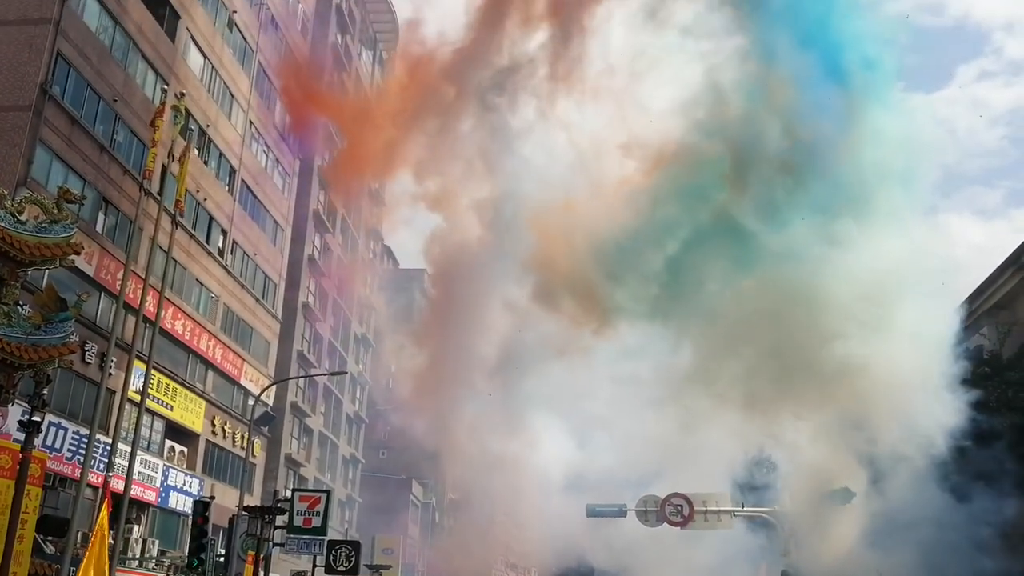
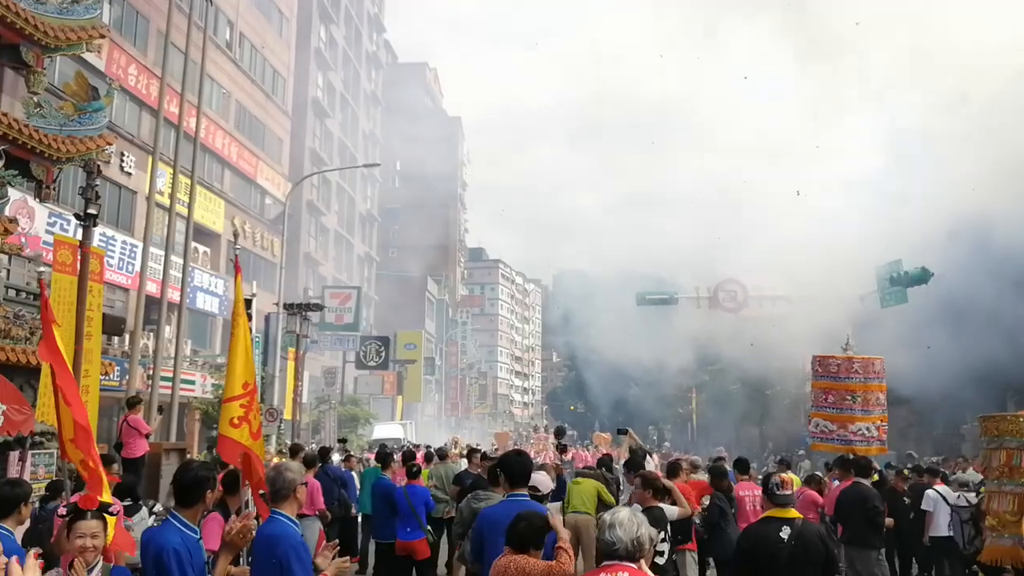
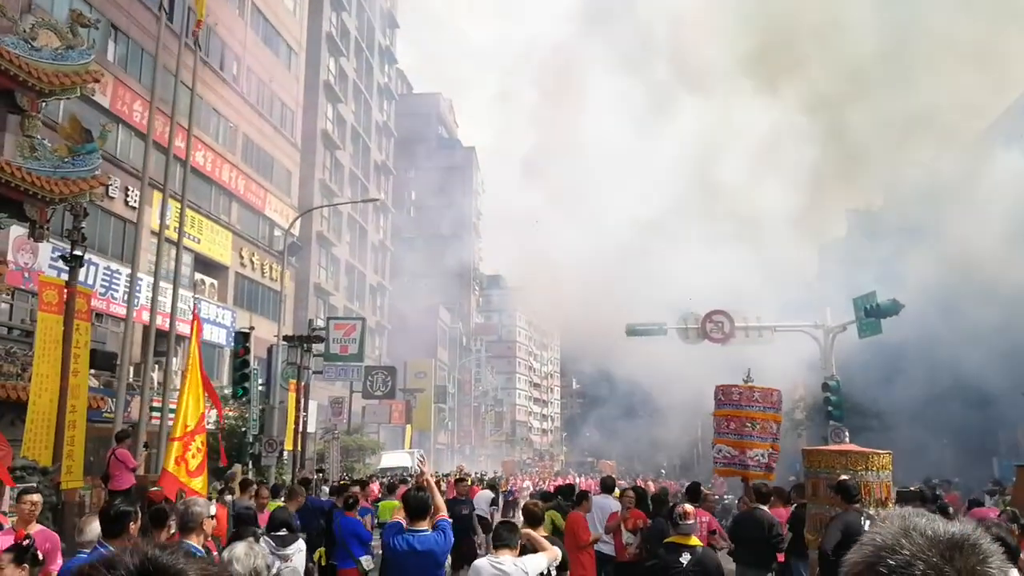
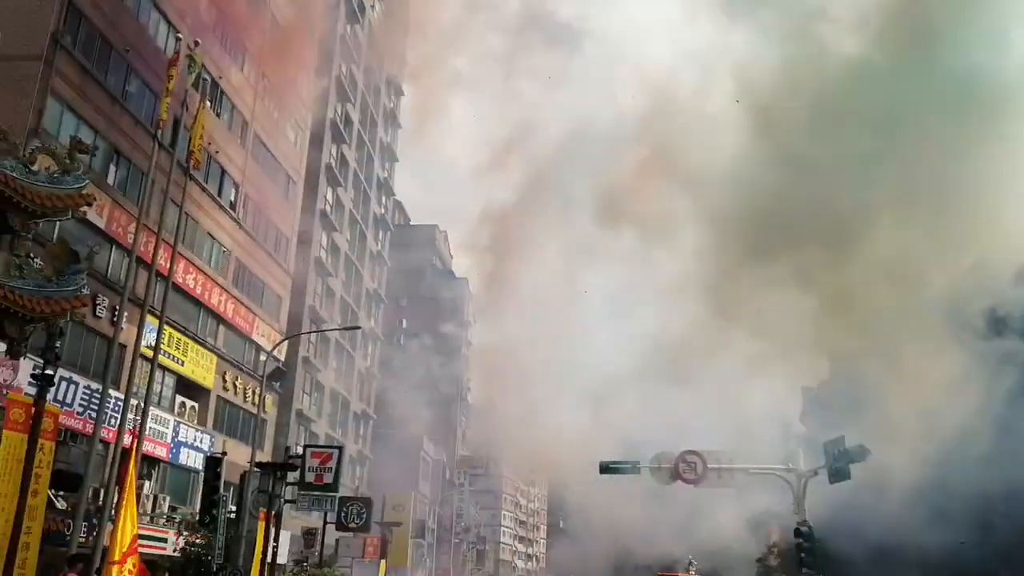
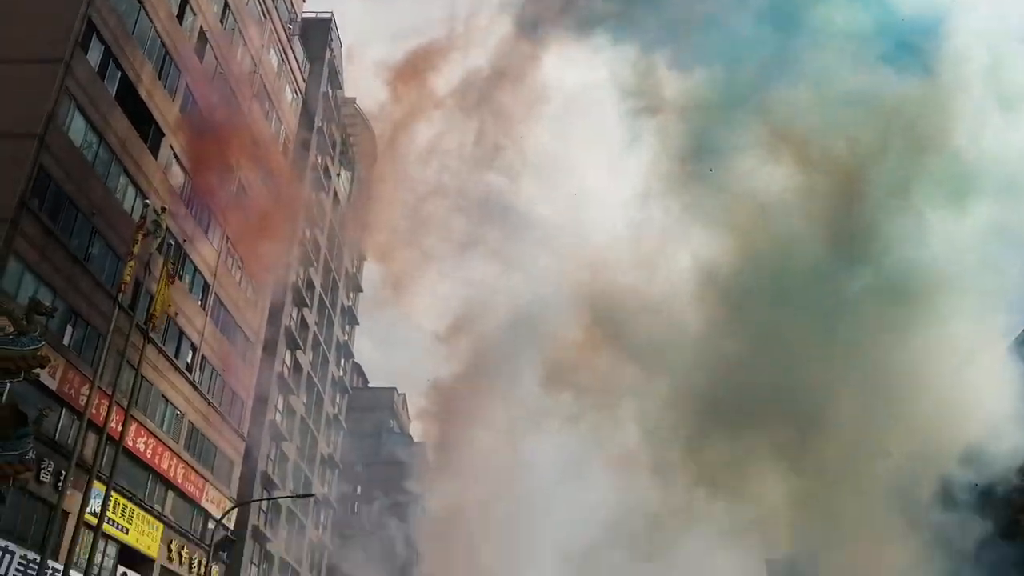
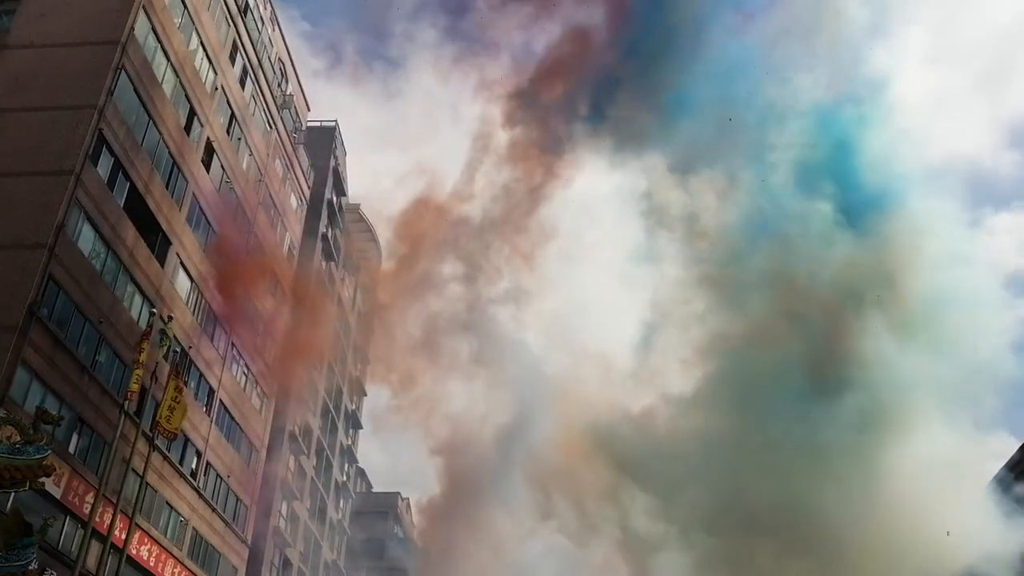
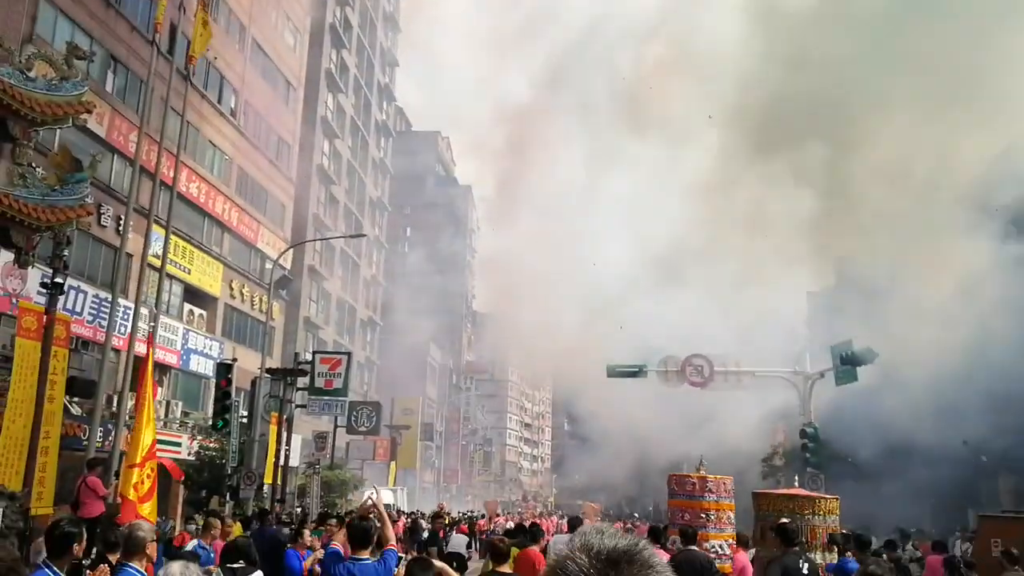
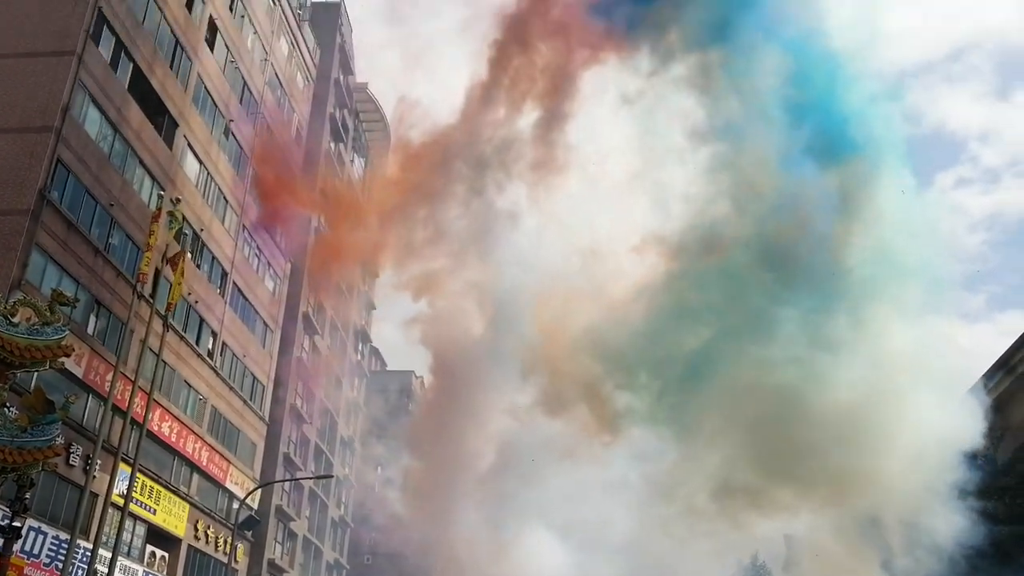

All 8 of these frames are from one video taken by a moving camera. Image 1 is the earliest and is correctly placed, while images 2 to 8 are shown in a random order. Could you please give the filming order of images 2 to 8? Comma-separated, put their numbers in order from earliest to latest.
8, 6, 5, 4, 7, 3, 2
